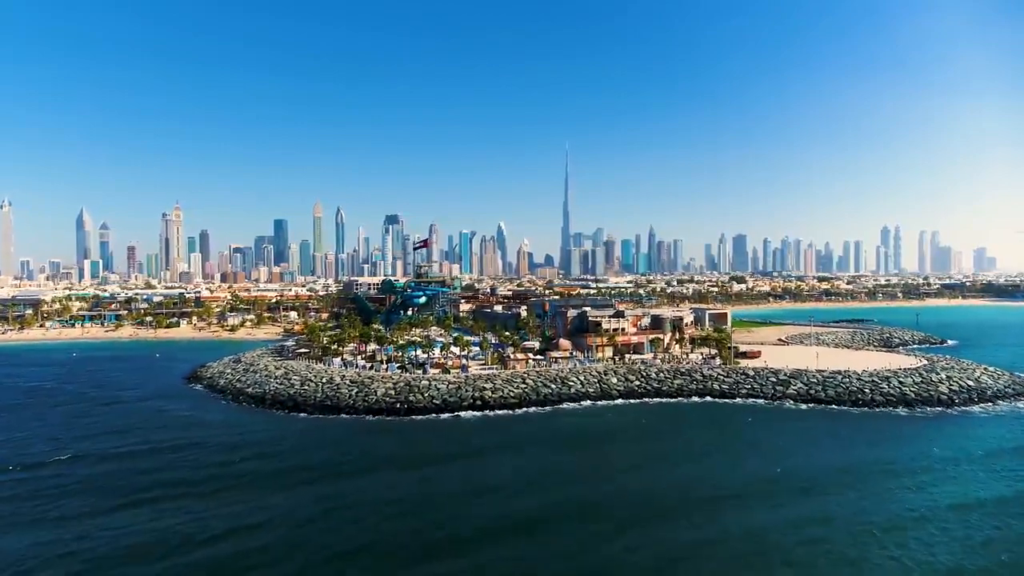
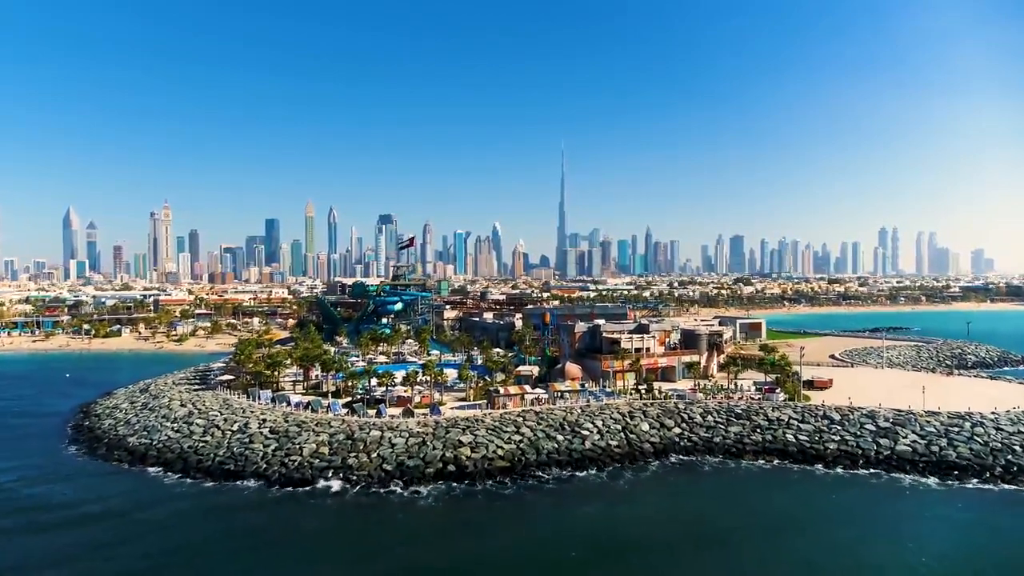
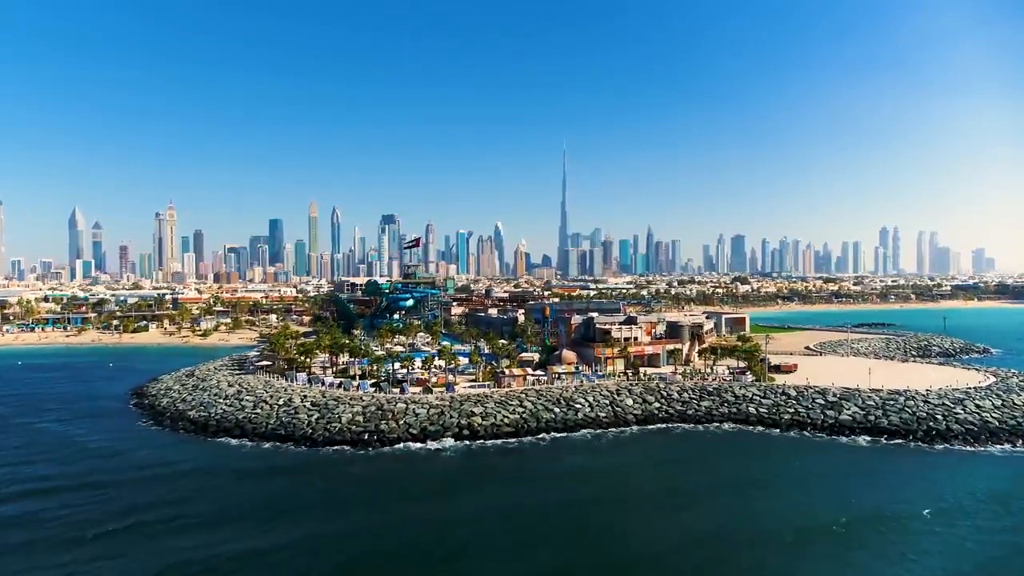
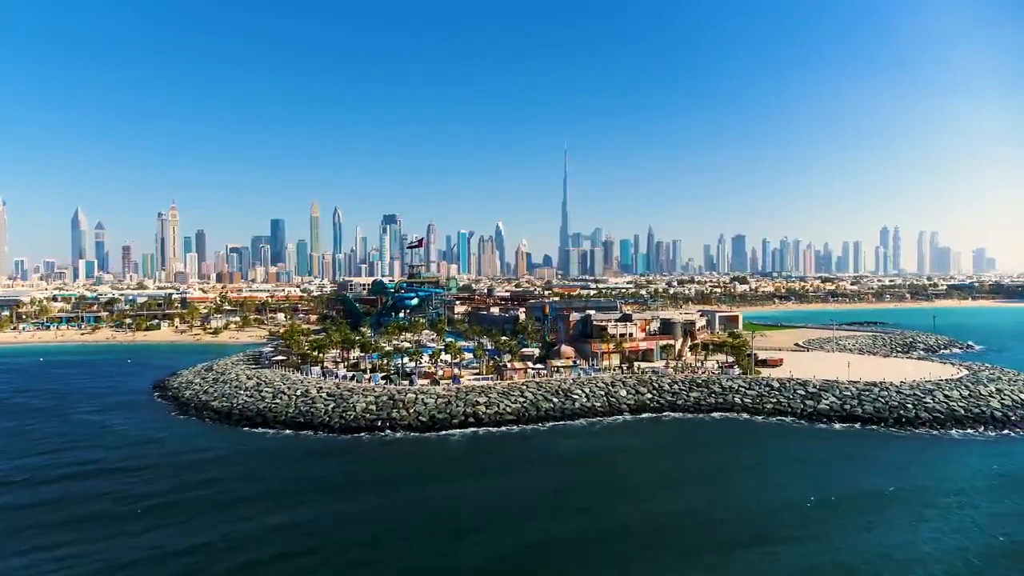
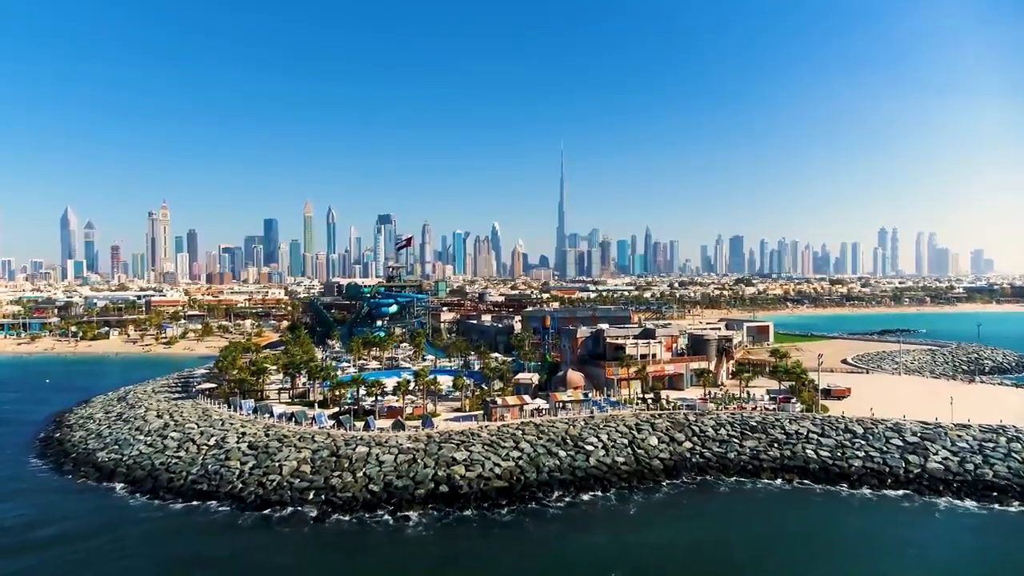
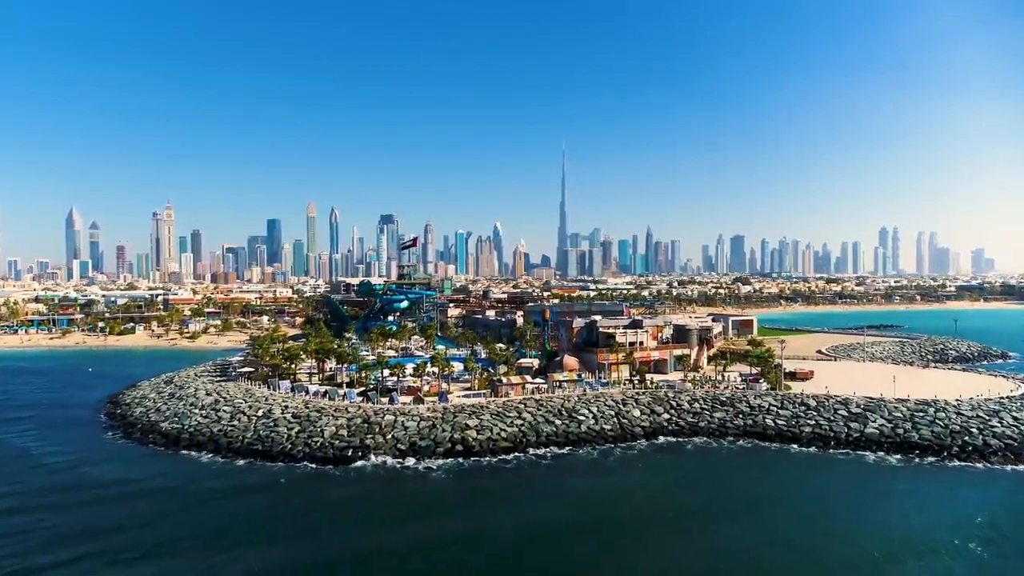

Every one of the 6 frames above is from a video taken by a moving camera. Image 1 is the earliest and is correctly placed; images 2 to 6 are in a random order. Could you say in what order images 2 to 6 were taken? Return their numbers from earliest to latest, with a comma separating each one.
4, 3, 6, 2, 5
